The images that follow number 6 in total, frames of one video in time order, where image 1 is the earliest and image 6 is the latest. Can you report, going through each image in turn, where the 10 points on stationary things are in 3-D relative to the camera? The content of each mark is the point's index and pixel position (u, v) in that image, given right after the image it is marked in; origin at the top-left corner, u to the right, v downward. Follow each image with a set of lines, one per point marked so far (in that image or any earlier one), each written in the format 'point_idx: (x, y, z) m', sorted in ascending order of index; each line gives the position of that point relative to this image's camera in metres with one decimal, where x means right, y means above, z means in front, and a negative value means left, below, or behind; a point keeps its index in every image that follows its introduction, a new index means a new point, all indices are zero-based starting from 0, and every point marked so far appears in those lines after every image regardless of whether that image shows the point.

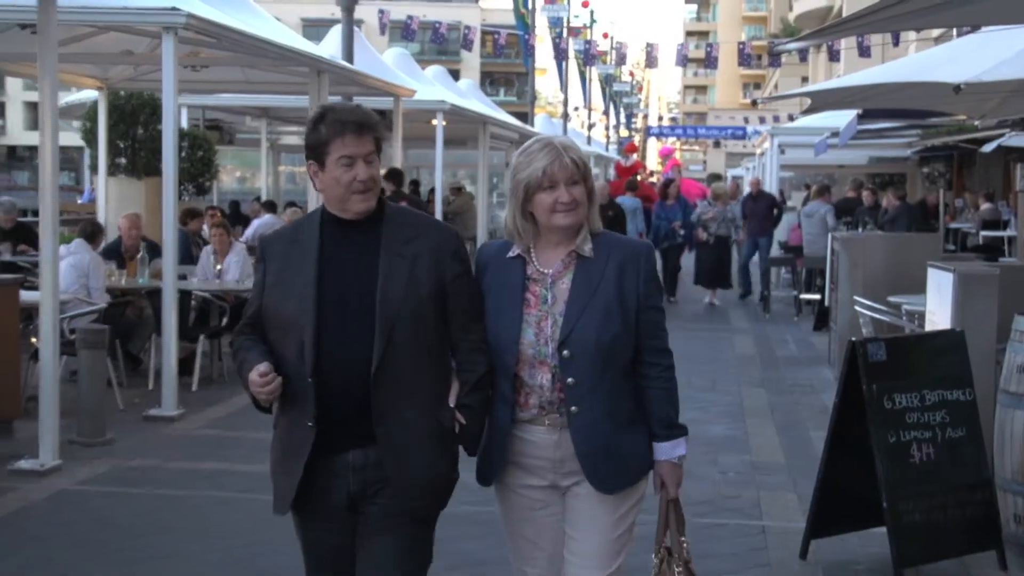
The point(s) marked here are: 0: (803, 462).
0: (+1.7, -1.0, +6.7) m
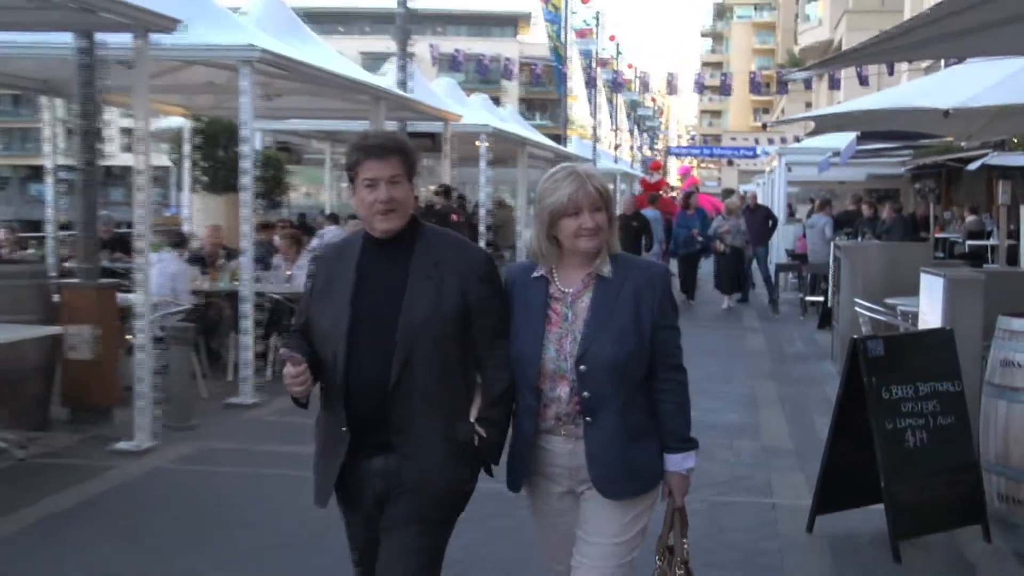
0: (+1.9, -1.0, +7.3) m
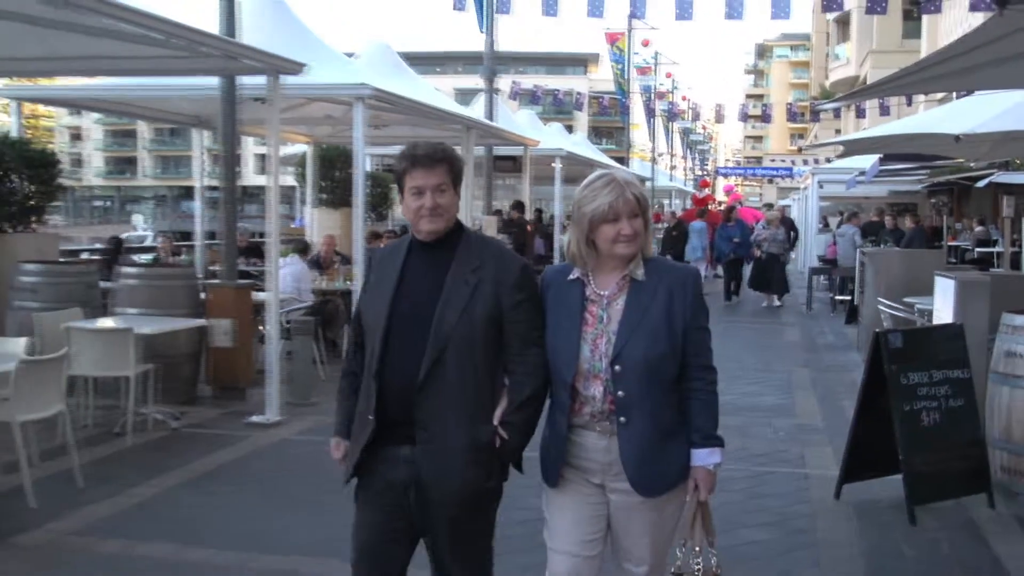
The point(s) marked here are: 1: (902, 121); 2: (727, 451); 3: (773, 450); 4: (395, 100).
0: (+2.5, -1.0, +8.3) m
1: (+2.5, +1.1, +7.0) m
2: (+1.5, -1.2, +7.8) m
3: (+1.8, -1.1, +7.7) m
4: (-0.9, +1.5, +8.3) m
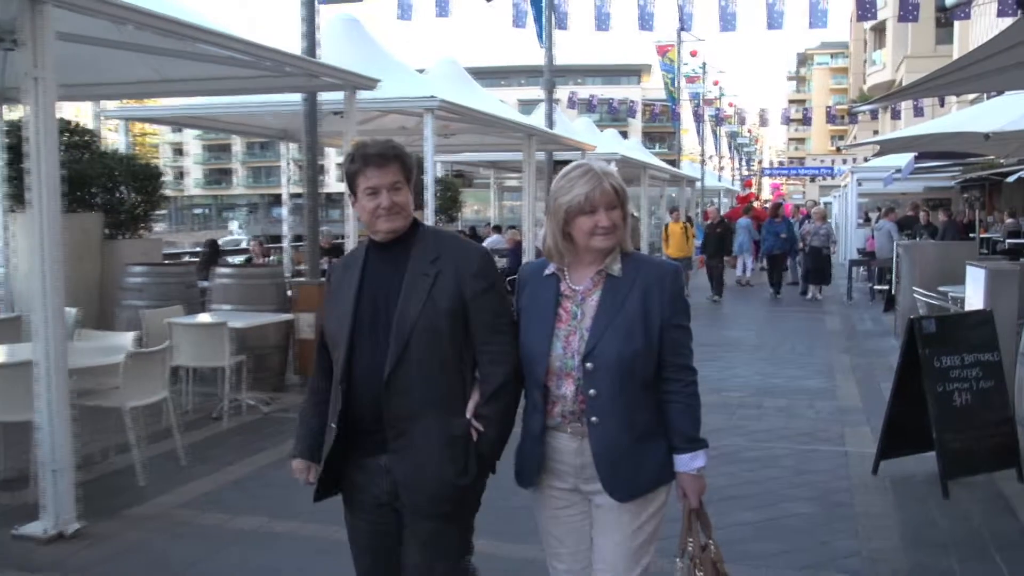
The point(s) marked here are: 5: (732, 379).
0: (+2.9, -0.9, +8.8) m
1: (+2.9, +1.1, +7.5) m
2: (+2.0, -1.1, +8.3) m
3: (+2.3, -1.1, +8.2) m
4: (-0.5, +1.5, +8.9) m
5: (+2.0, -0.8, +10.1) m
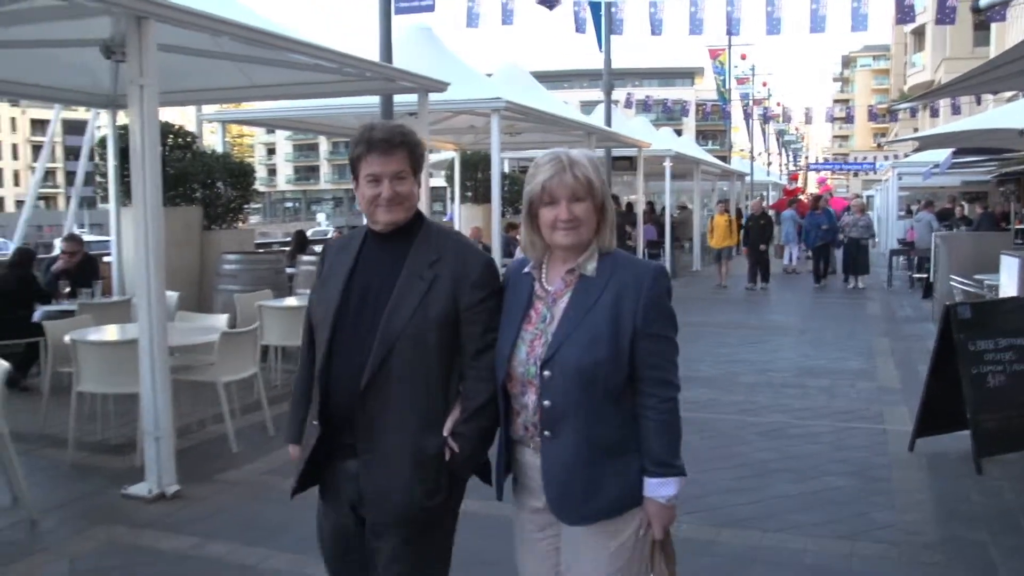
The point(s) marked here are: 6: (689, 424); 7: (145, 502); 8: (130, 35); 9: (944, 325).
0: (+3.4, -0.8, +9.3) m
1: (+3.3, +1.2, +7.9) m
2: (+2.5, -1.0, +8.9) m
3: (+2.8, -1.0, +8.7) m
4: (0.0, +1.6, +9.5) m
5: (+2.6, -0.7, +10.6) m
6: (+1.4, -1.1, +8.6) m
7: (-2.3, -1.3, +6.9) m
8: (-2.3, +1.5, +6.7) m
9: (+2.9, -0.3, +7.5) m
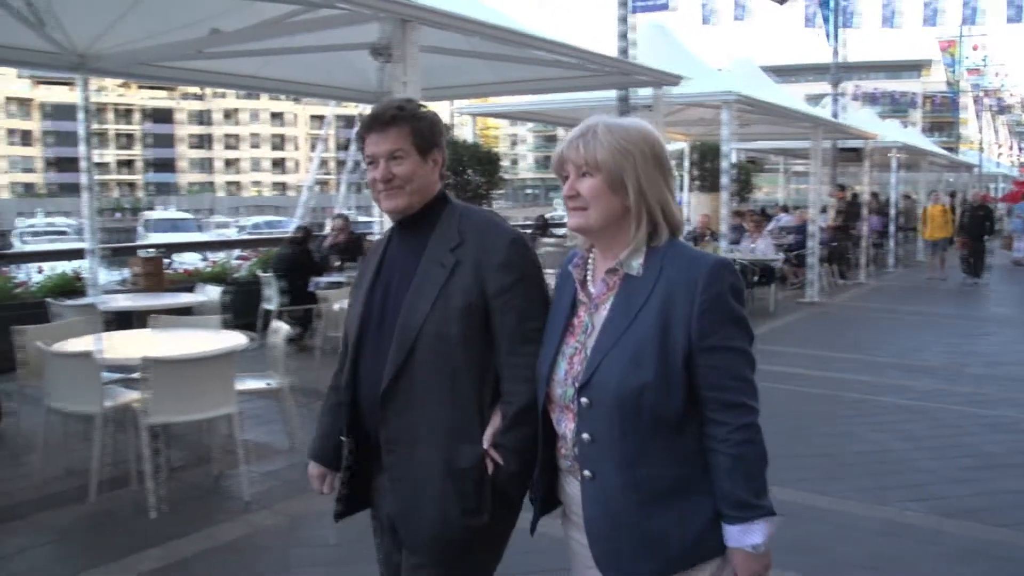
0: (+5.3, -0.8, +8.9) m
1: (+5.0, +1.3, +7.6) m
2: (+4.3, -0.9, +8.8) m
3: (+4.5, -0.9, +8.6) m
4: (+2.1, +1.8, +9.9) m
5: (+4.7, -0.6, +10.5) m
6: (+3.1, -1.0, +8.7) m
7: (-0.8, -1.2, +7.8) m
8: (-0.8, +1.7, +7.6) m
9: (+4.5, -0.2, +7.3) m
